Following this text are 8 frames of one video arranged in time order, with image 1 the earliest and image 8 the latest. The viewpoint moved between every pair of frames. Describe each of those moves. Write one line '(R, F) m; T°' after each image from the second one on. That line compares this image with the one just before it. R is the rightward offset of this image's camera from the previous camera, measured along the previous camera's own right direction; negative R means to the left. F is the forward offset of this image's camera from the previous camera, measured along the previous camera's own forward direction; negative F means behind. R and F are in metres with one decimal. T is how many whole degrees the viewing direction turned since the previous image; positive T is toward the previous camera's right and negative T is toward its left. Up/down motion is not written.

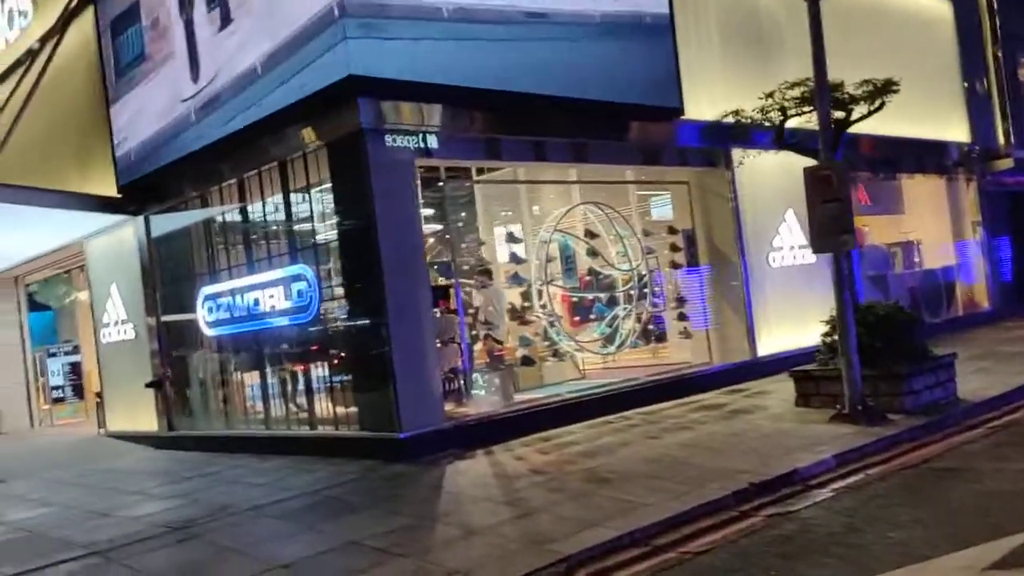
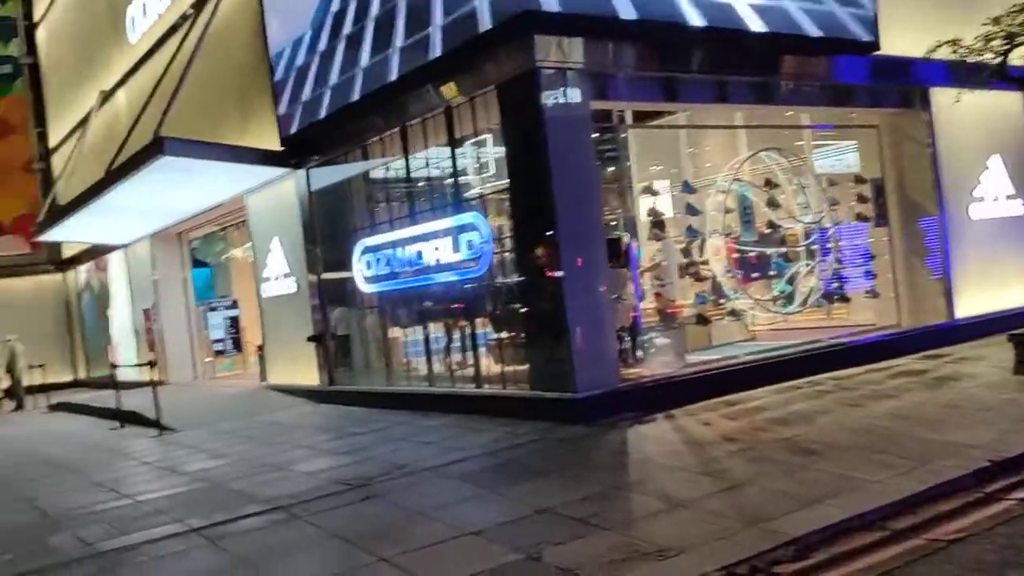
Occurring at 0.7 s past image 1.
(-0.6, +0.6) m; -8°
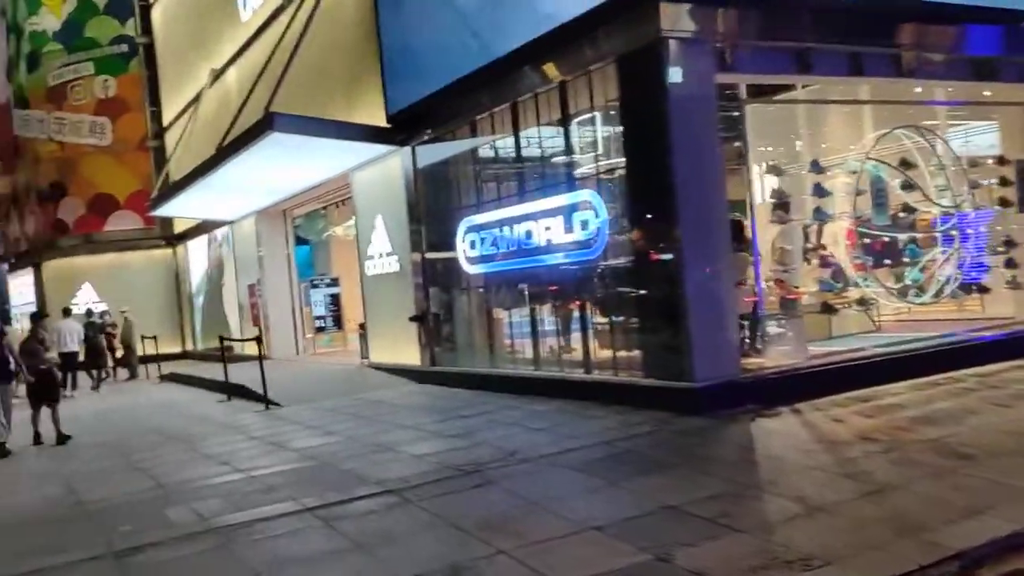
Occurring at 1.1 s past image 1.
(-0.3, +0.3) m; -6°
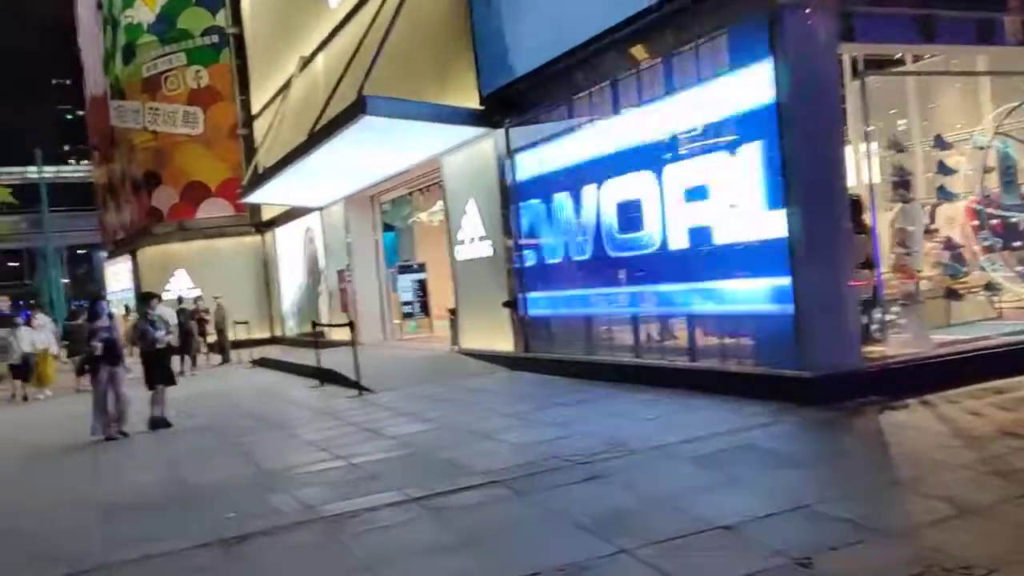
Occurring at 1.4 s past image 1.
(-0.3, +0.3) m; -5°
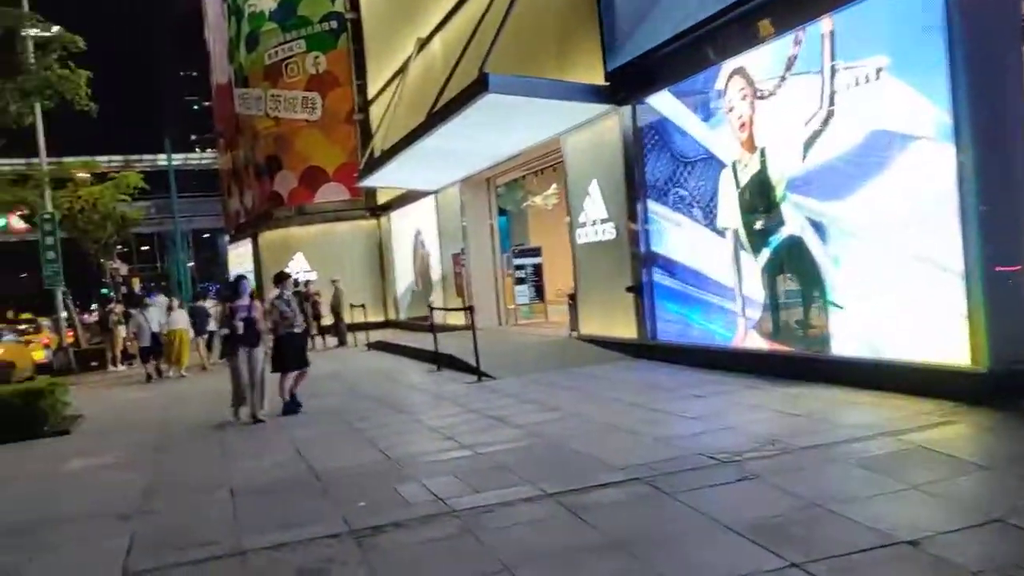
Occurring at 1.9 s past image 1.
(-0.3, +0.4) m; -7°
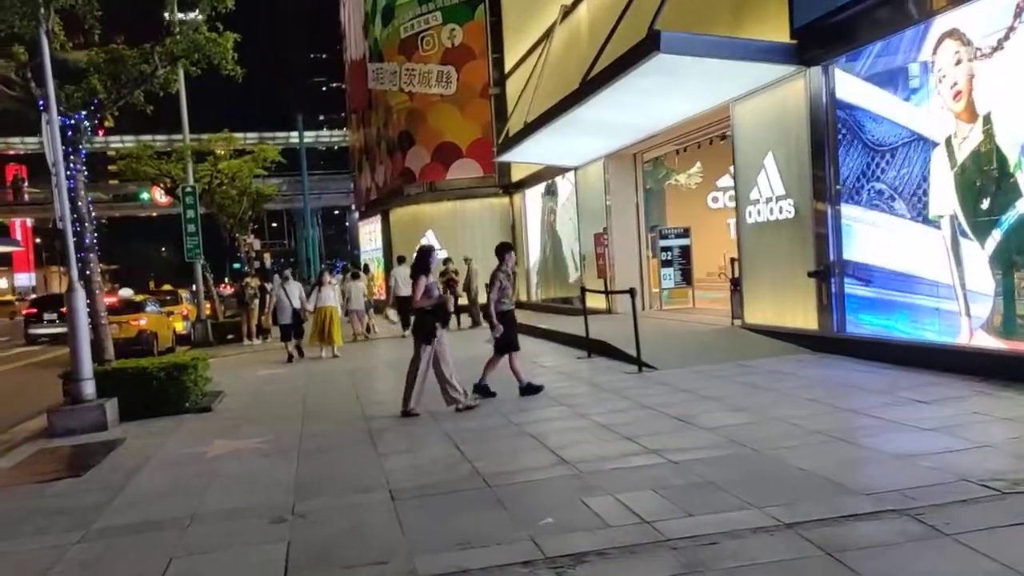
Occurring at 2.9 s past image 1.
(-0.6, +1.0) m; -7°
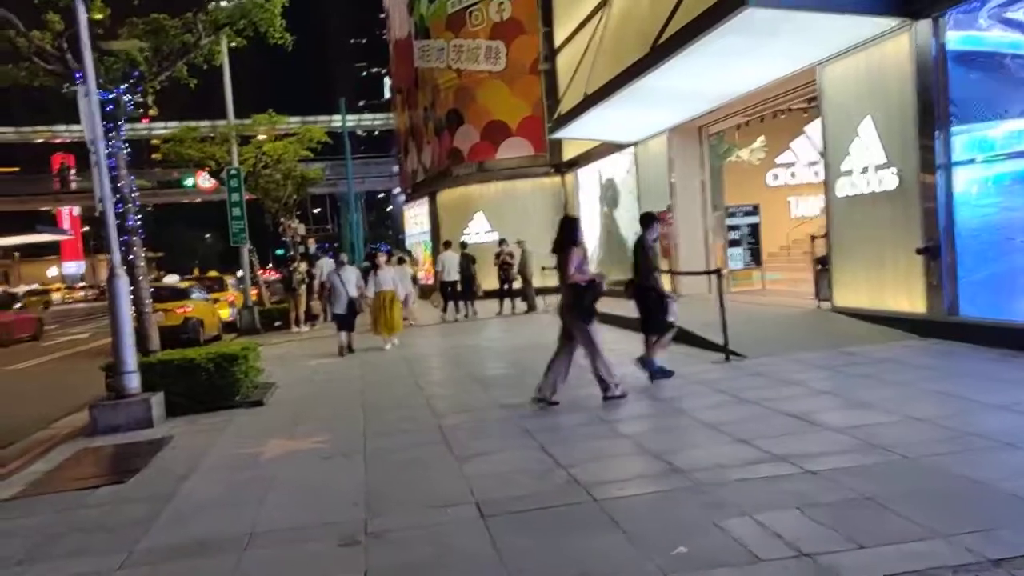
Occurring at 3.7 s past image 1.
(-0.4, +0.9) m; -3°
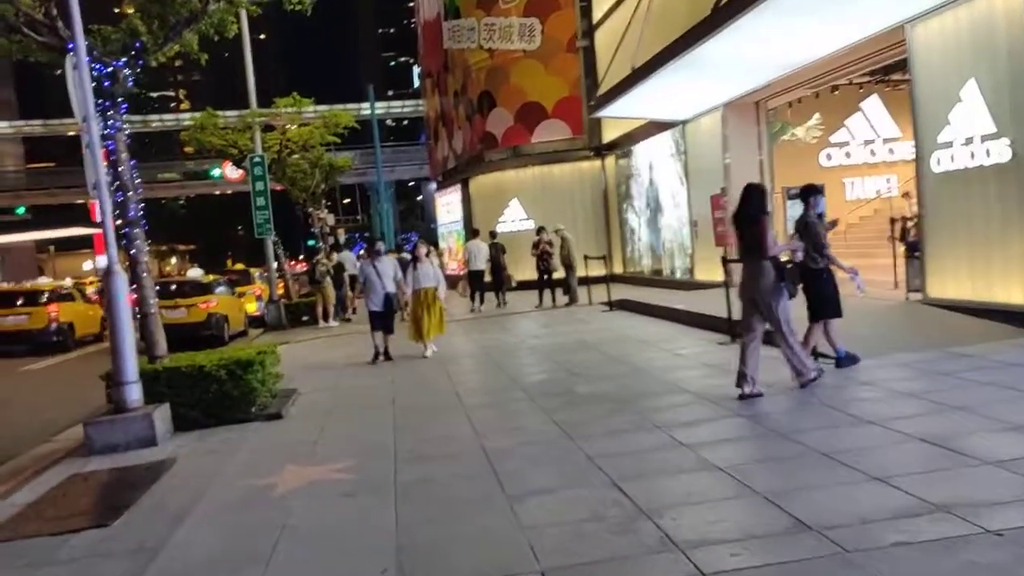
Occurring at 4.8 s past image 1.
(-0.2, +1.3) m; -2°
